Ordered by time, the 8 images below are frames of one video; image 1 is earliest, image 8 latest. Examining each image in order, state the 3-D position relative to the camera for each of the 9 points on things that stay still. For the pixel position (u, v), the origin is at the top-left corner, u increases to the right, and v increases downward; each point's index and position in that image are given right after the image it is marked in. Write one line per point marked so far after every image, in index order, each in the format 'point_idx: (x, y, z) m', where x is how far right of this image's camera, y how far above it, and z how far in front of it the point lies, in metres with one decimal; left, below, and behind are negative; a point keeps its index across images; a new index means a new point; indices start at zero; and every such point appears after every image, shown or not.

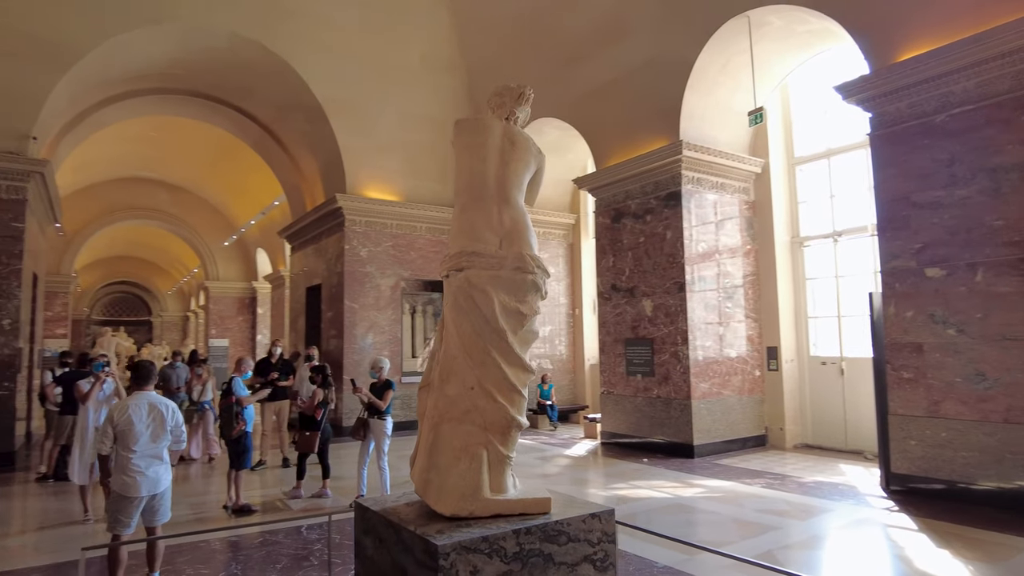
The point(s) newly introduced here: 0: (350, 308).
0: (-2.7, -0.3, +11.2) m
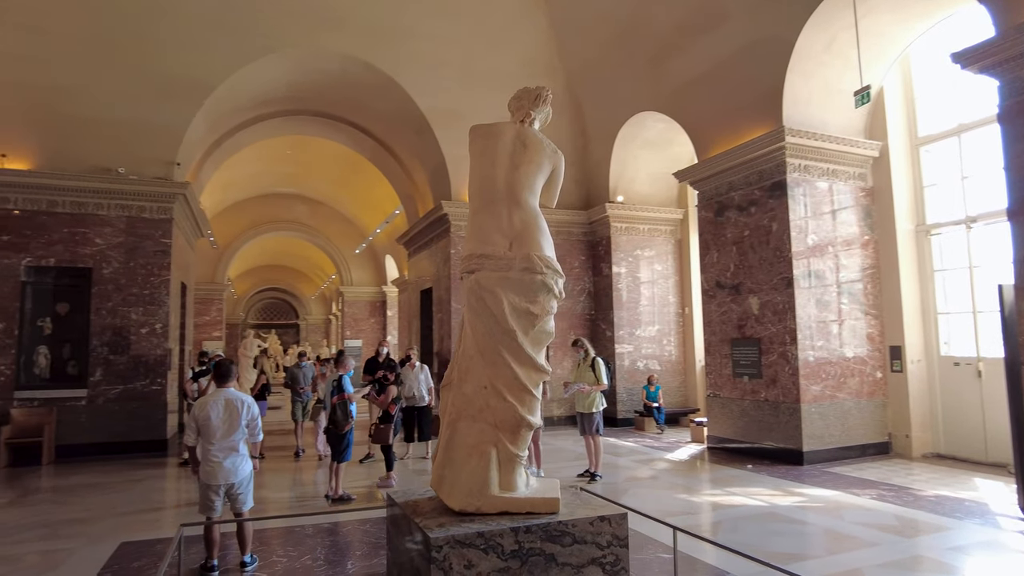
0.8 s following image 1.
0: (-0.9, -0.4, +11.6) m
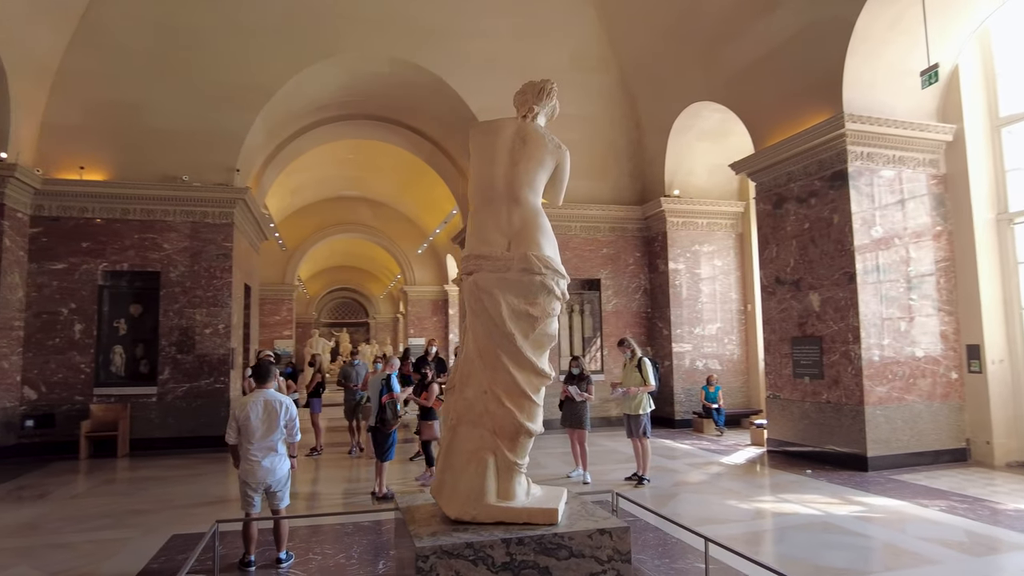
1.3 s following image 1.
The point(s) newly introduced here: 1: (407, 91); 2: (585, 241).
0: (0.0, -0.4, +11.6) m
1: (-1.9, +3.6, +12.0) m
2: (+1.4, +0.9, +12.2) m
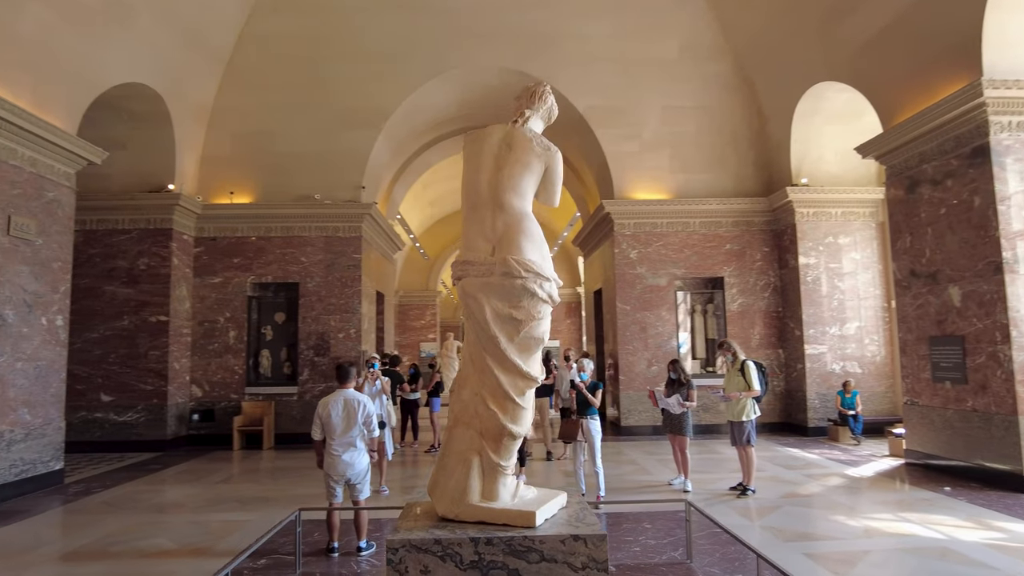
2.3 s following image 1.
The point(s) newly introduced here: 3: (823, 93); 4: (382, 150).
0: (+2.0, -0.4, +11.4) m
1: (+0.1, +3.5, +12.3) m
2: (+3.4, +0.9, +11.6) m
3: (+4.9, +3.1, +10.2) m
4: (-2.4, +2.5, +12.0) m
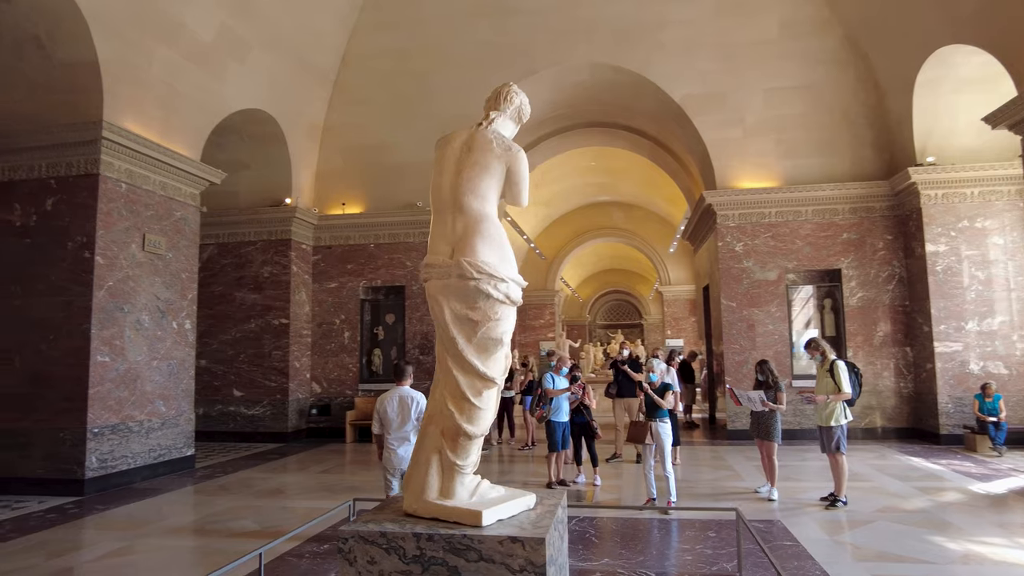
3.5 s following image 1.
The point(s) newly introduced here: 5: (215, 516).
0: (+3.6, -0.3, +10.8) m
1: (+1.9, +3.6, +12.1) m
2: (+5.0, +1.0, +10.8) m
3: (+6.1, +3.2, +9.1) m
4: (-0.6, +2.5, +12.3) m
5: (-2.9, -2.2, +6.4) m
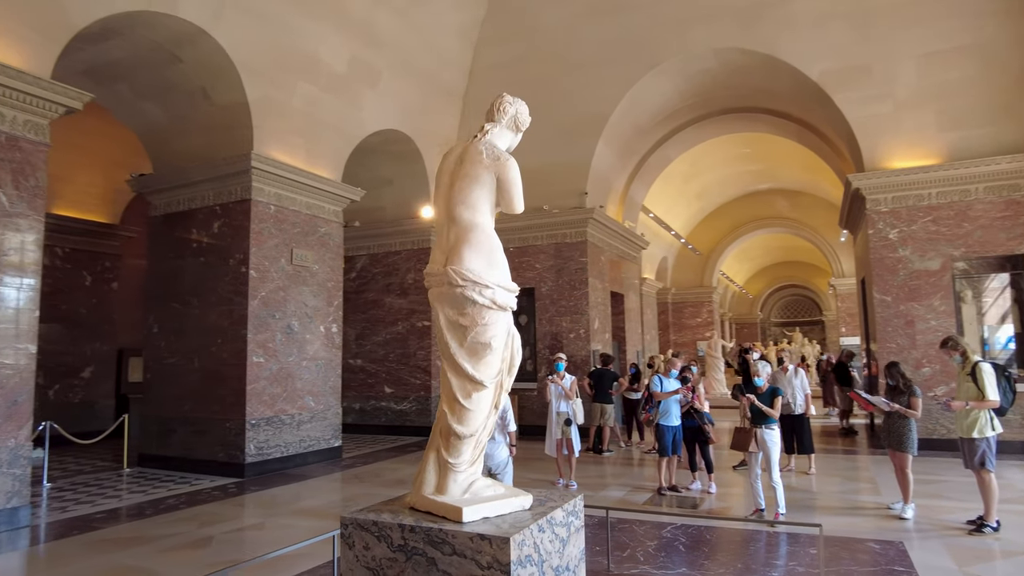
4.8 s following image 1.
0: (+5.5, -0.2, +9.7) m
1: (+4.1, +3.6, +11.4) m
2: (+6.8, +1.2, +9.3) m
3: (+7.3, +3.4, +7.4) m
4: (+1.8, +2.5, +12.2) m
5: (-1.9, -2.3, +7.1) m
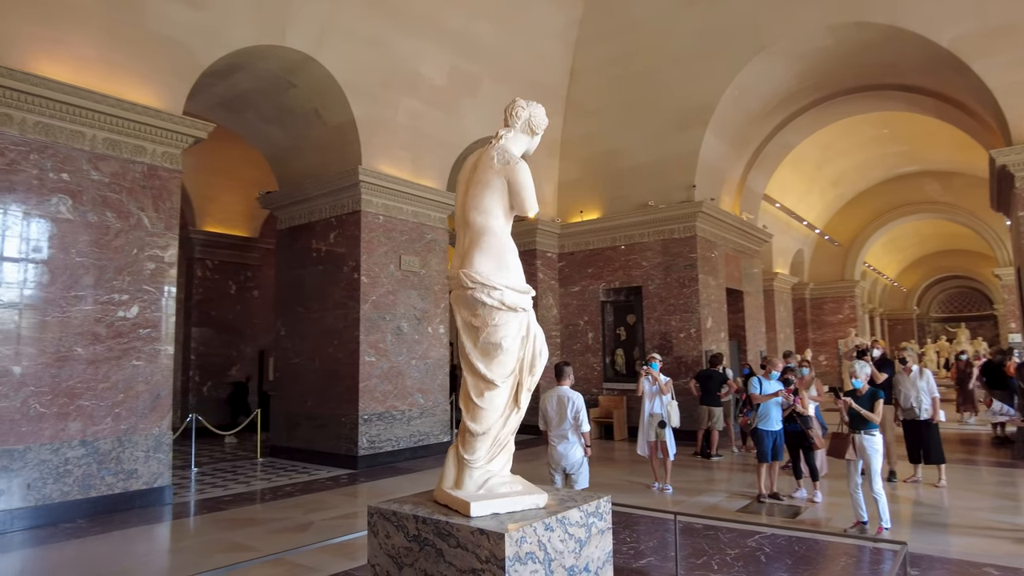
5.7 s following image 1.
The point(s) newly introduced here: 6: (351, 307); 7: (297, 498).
0: (+6.8, -0.1, +8.4) m
1: (+5.7, +3.7, +10.4) m
2: (+8.0, +1.3, +7.7) m
3: (+8.1, +3.5, +5.8) m
4: (+3.7, +2.6, +11.7) m
5: (-0.8, -2.4, +7.5) m
6: (-2.3, -0.3, +9.2) m
7: (-2.4, -2.3, +7.3) m
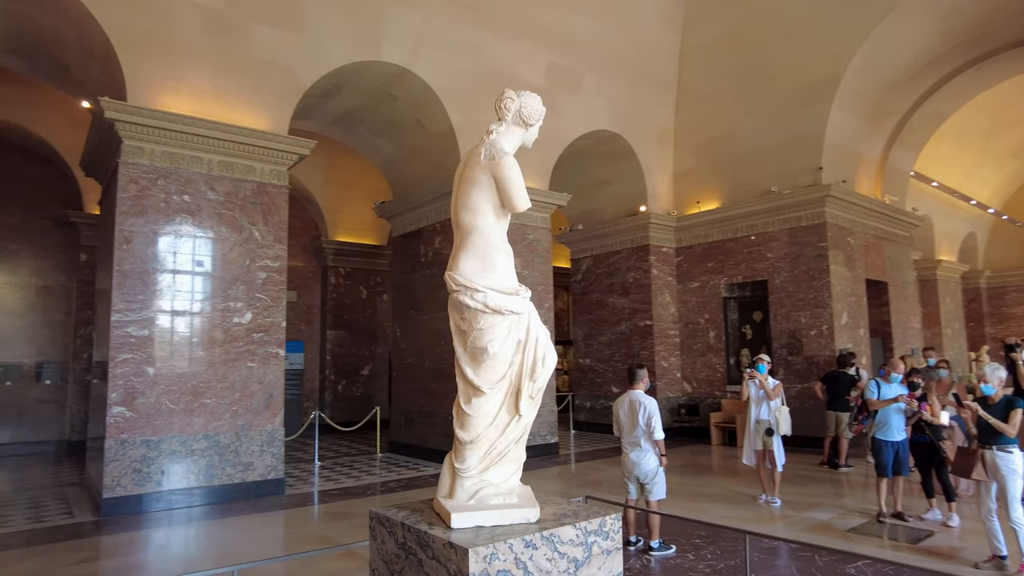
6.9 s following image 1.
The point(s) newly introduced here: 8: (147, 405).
0: (+7.8, +0.1, +6.6) m
1: (+7.1, +3.9, +8.7) m
2: (+8.8, +1.5, +5.6) m
3: (+8.3, +3.8, +3.7) m
4: (+5.4, +2.7, +10.5) m
5: (+0.2, -2.4, +7.4) m
6: (-0.8, -0.3, +9.4) m
7: (-1.3, -2.4, +7.6) m
8: (-3.8, -1.2, +6.7) m
